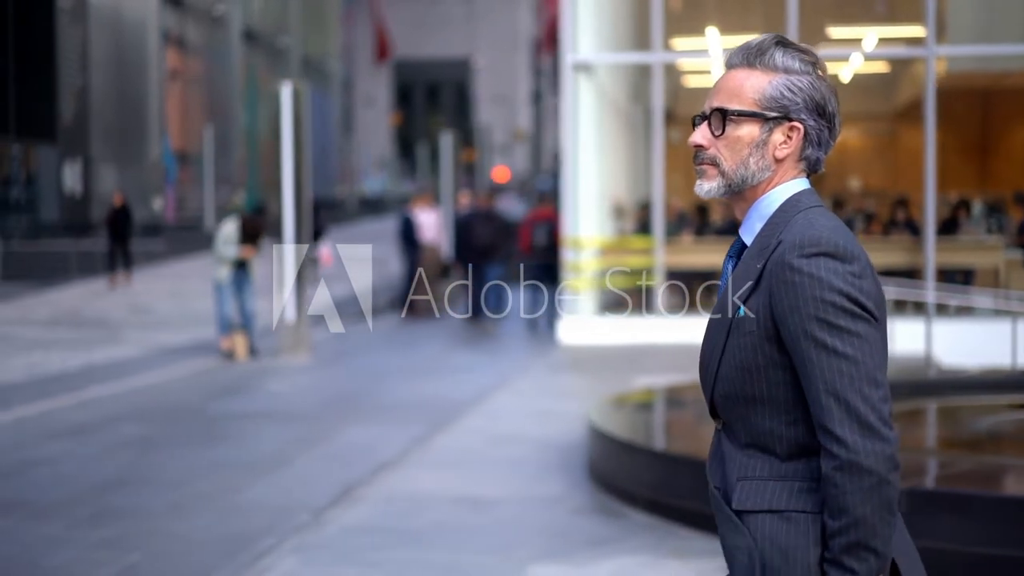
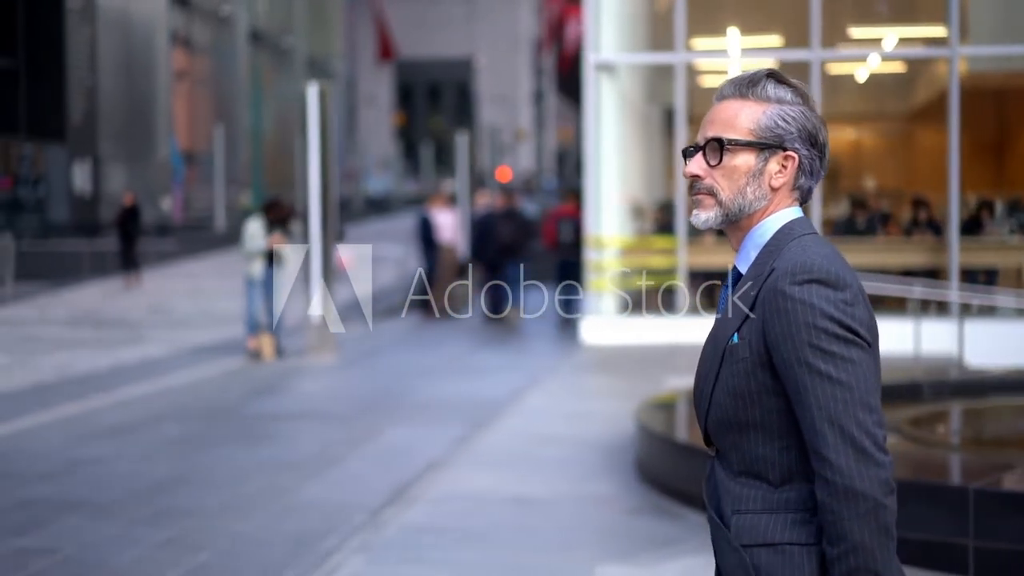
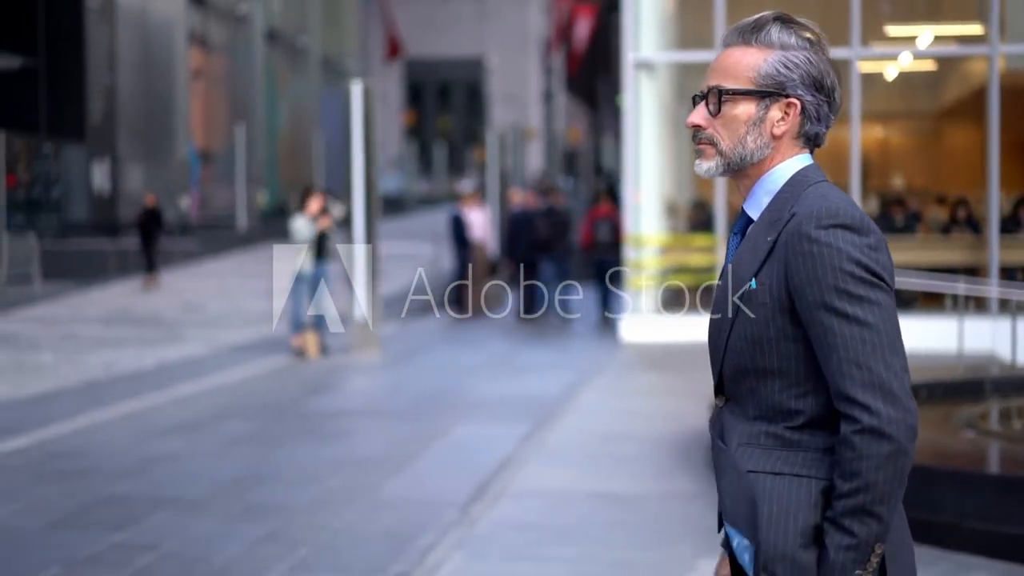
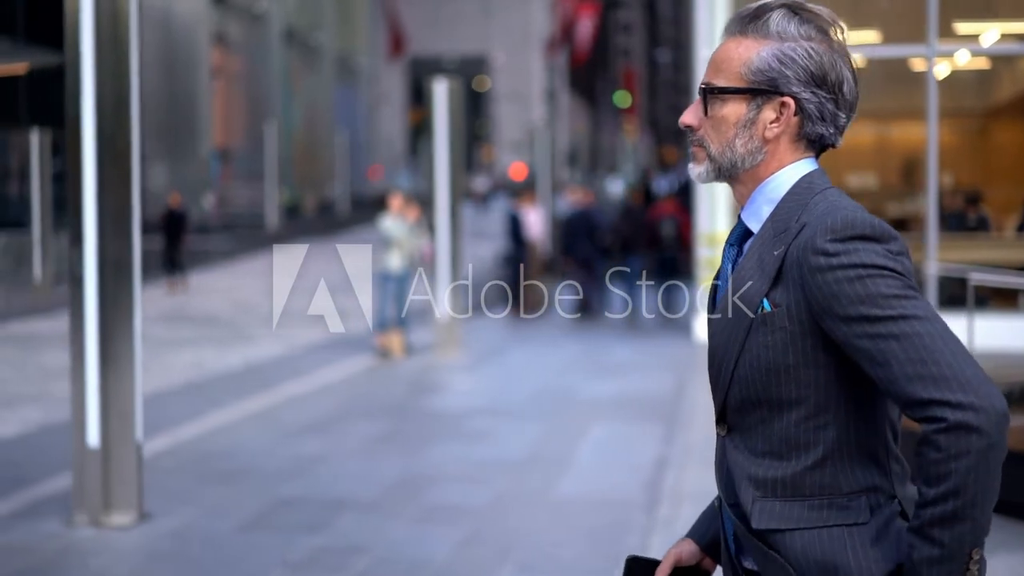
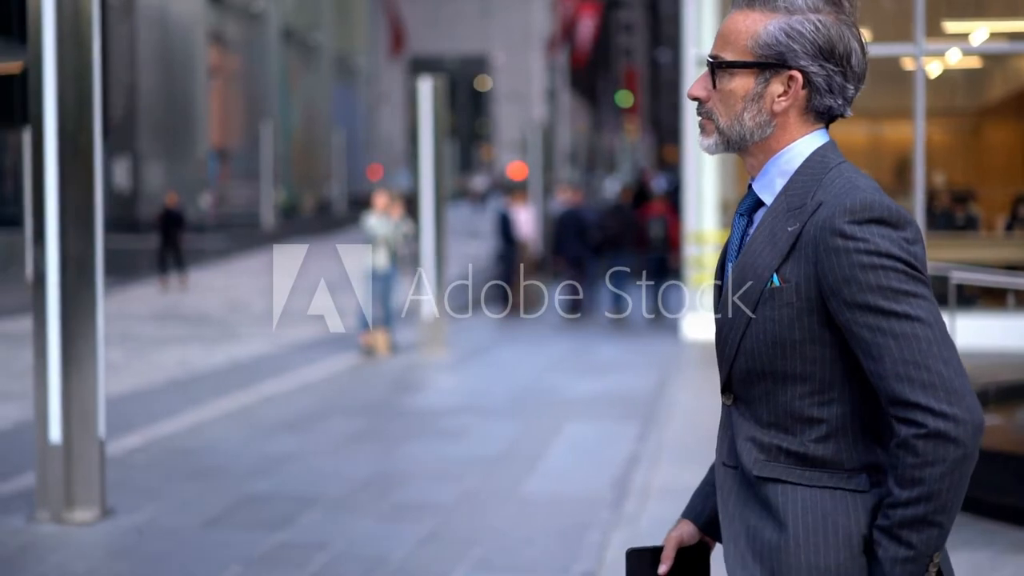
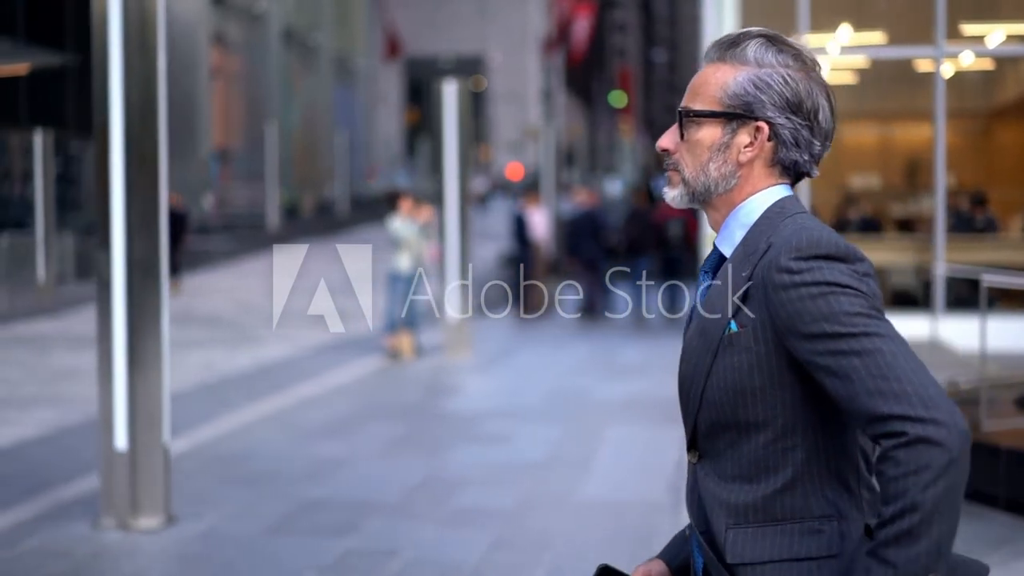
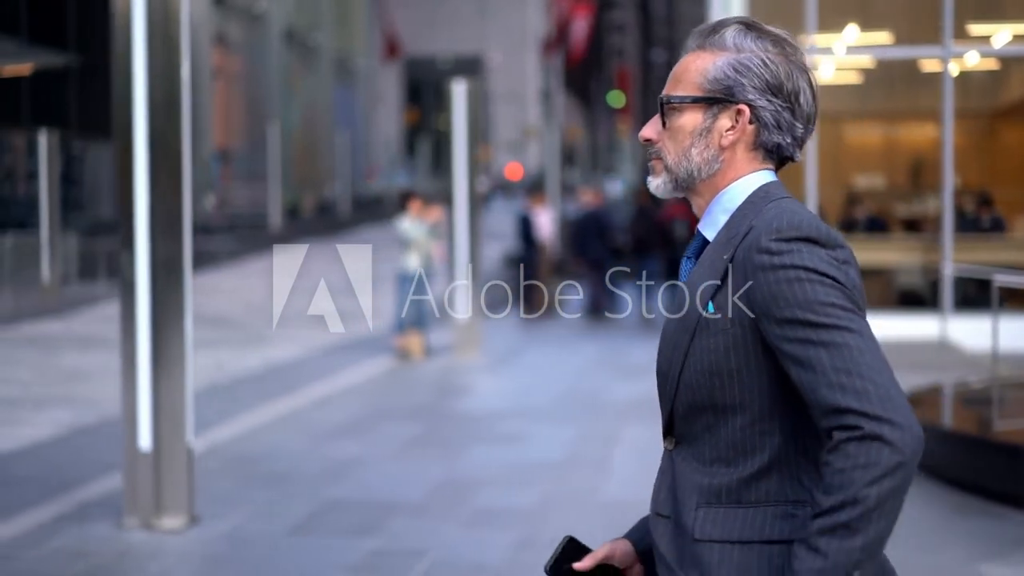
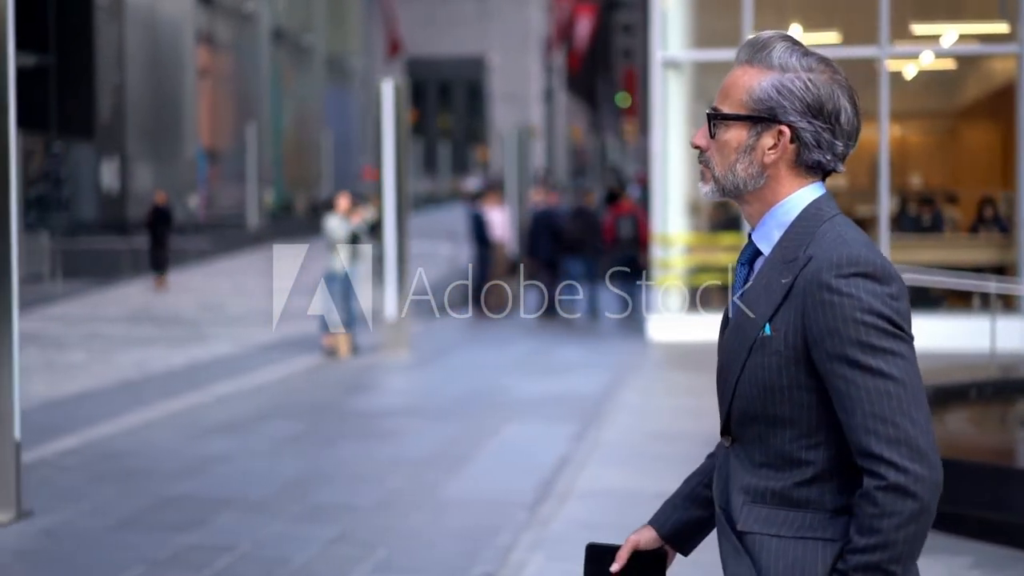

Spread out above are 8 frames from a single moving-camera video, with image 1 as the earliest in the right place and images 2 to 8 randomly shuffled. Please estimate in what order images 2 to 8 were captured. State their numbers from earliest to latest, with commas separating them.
2, 3, 8, 5, 4, 6, 7
